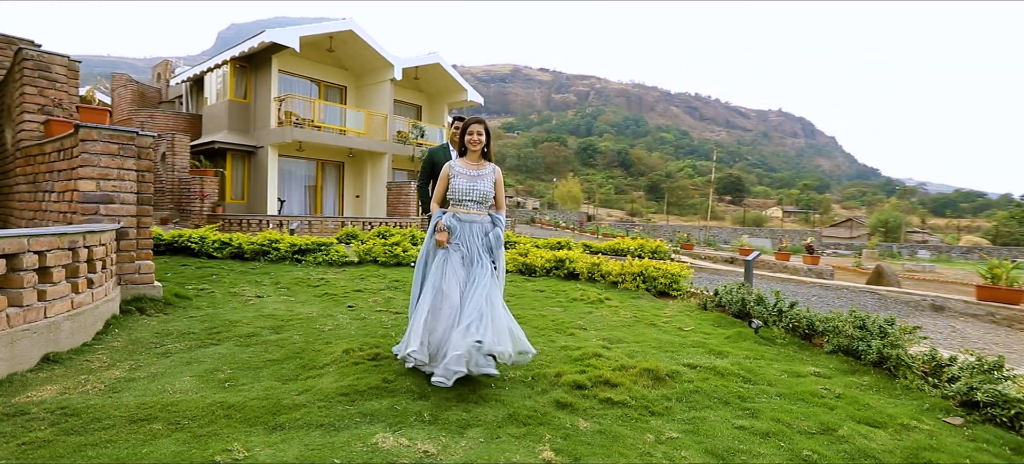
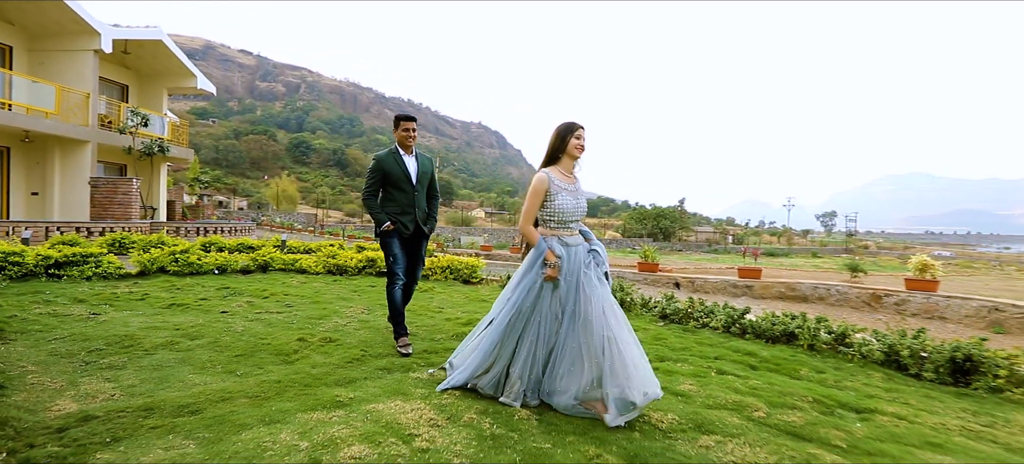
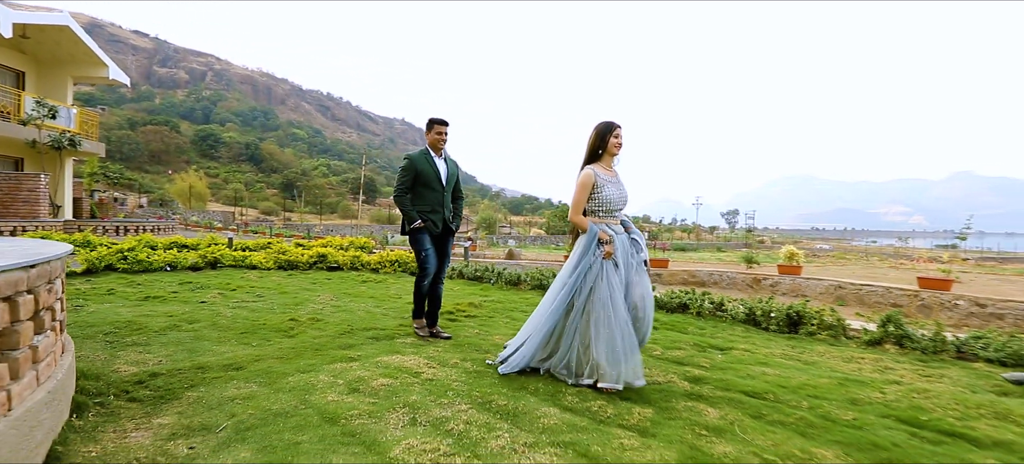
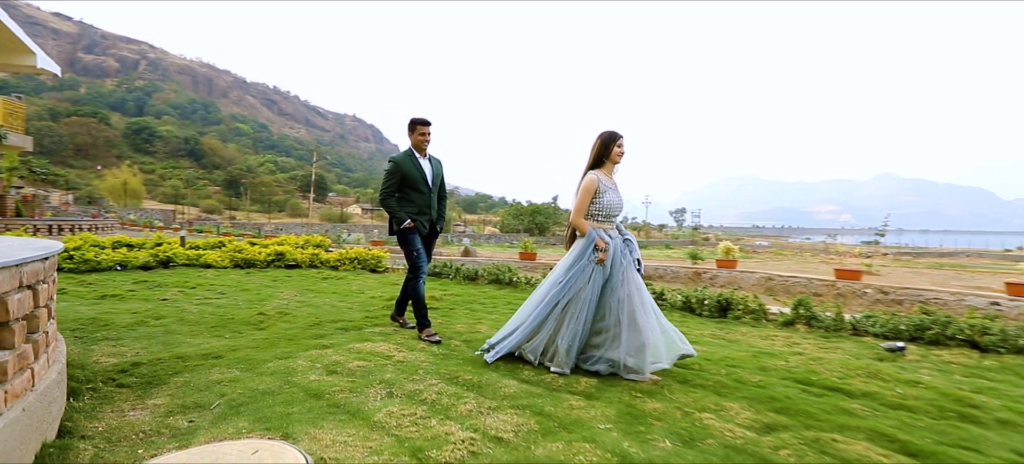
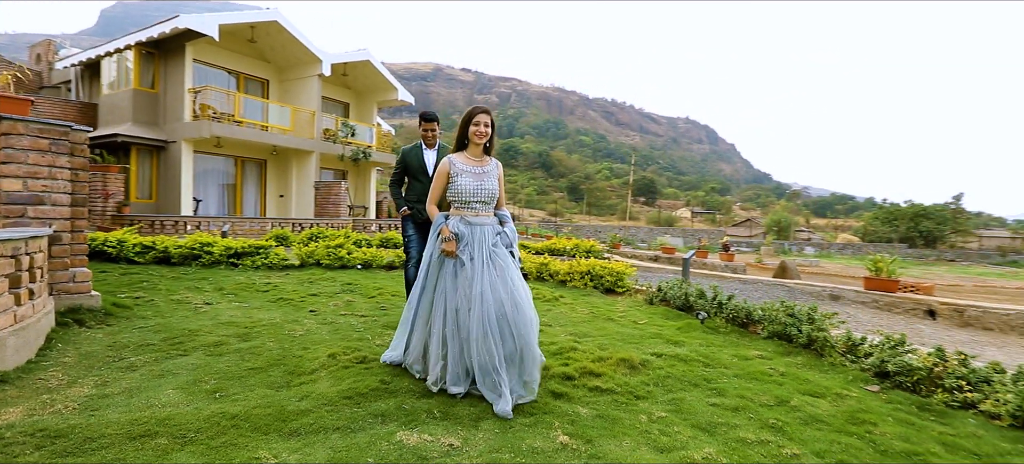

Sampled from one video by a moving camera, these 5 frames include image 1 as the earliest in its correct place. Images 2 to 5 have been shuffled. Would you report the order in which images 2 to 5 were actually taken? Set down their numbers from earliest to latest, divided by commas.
5, 2, 3, 4
